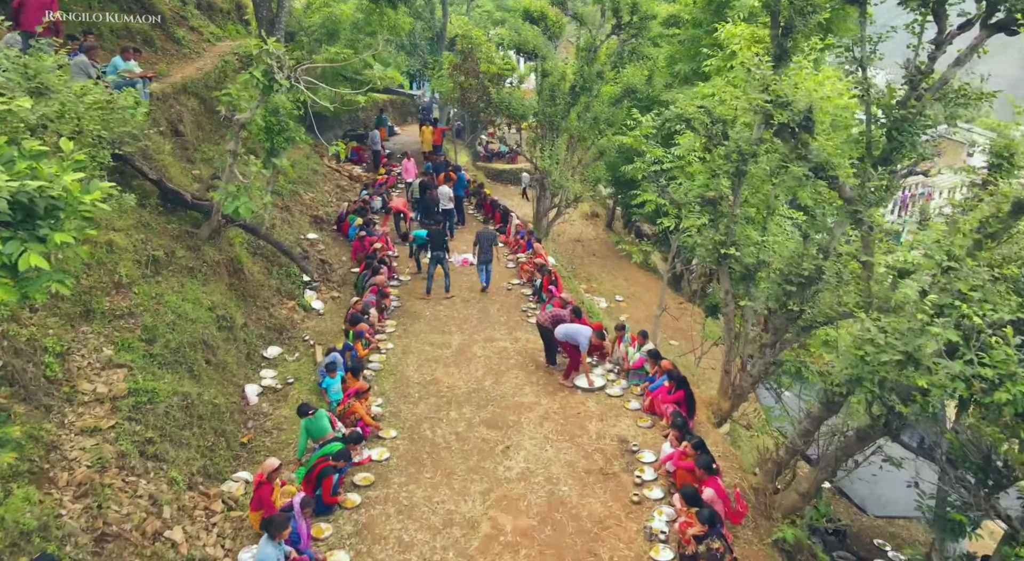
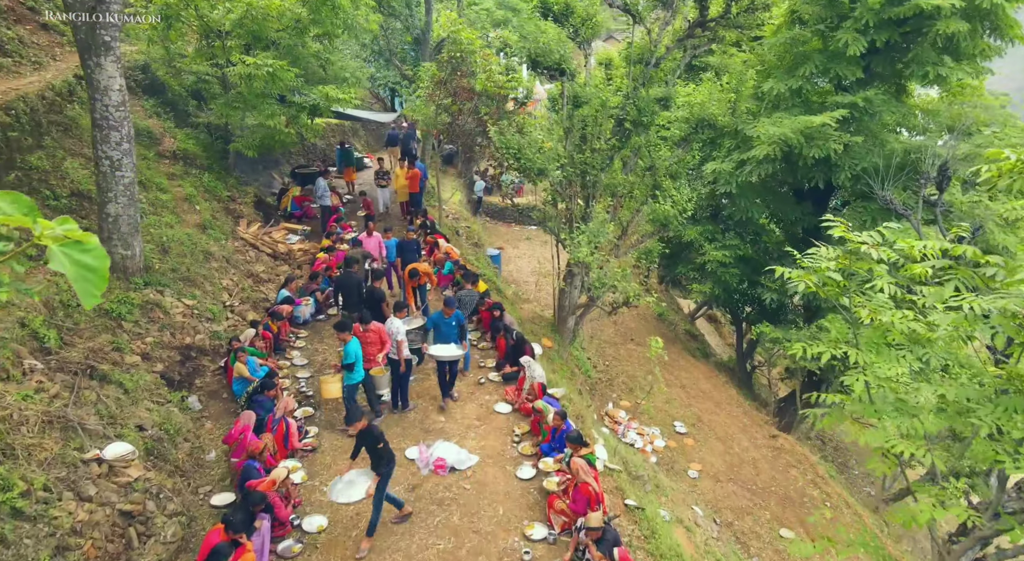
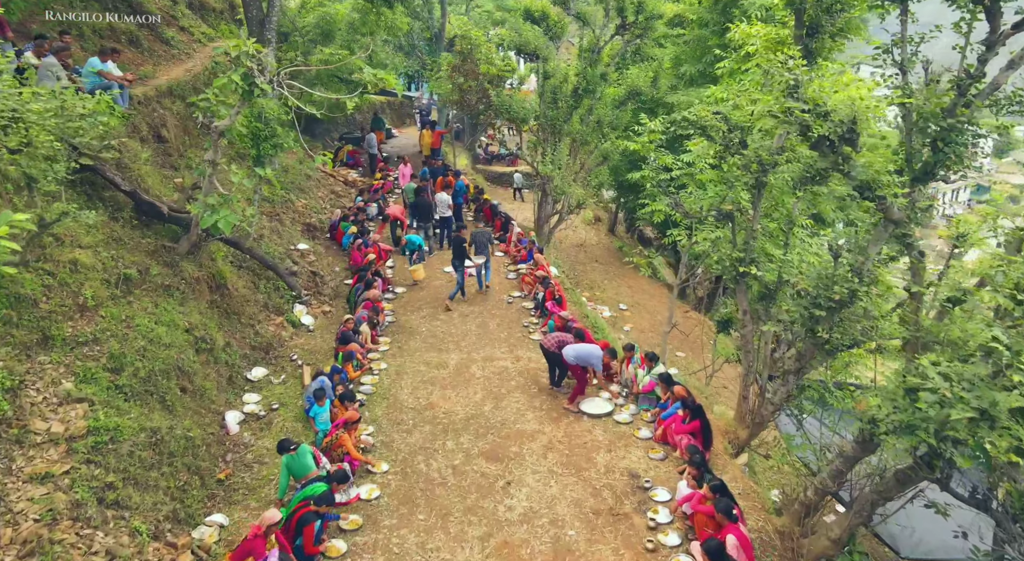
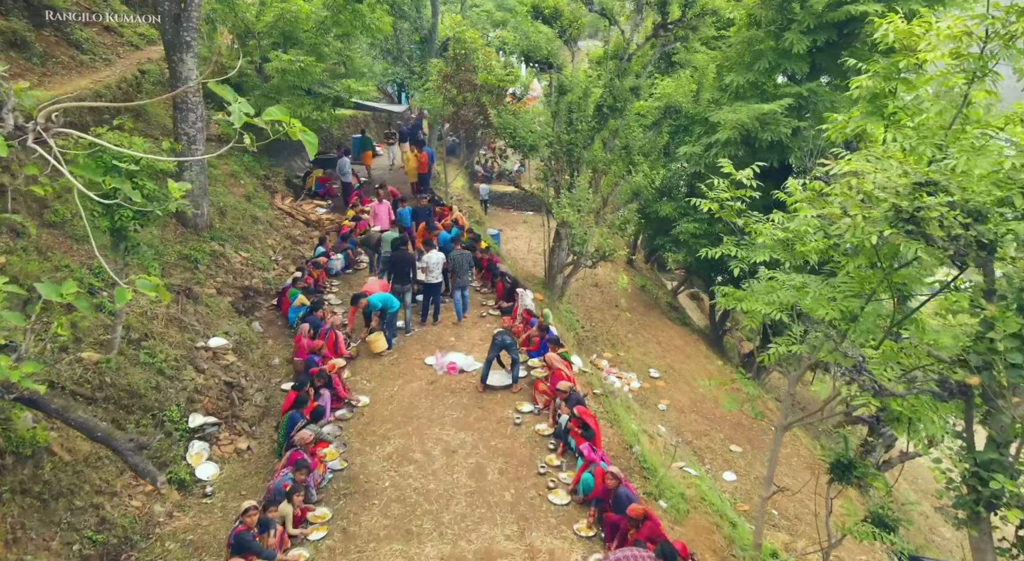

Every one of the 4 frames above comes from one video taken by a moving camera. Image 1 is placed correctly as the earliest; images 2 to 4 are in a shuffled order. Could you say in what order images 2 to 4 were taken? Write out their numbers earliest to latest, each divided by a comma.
3, 4, 2
